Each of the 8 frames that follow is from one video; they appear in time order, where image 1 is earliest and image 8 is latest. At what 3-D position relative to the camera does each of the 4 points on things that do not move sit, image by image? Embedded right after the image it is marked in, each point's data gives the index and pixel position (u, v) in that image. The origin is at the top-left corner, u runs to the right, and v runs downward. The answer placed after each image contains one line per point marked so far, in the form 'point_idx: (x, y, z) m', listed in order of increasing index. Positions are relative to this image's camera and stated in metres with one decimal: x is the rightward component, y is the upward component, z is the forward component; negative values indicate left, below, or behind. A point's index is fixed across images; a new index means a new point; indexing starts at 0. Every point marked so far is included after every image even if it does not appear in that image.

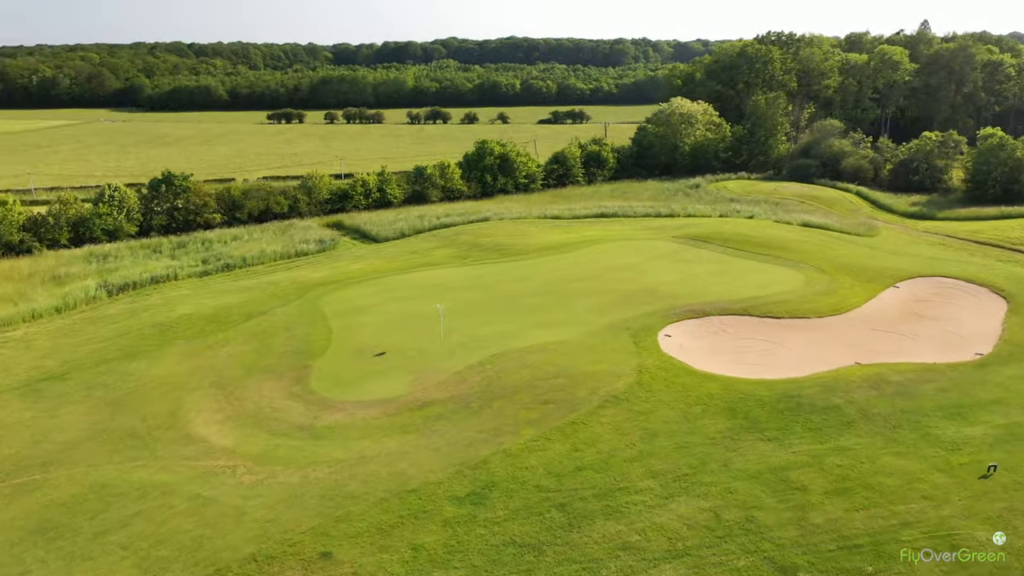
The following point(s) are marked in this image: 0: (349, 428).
0: (-3.5, -3.0, +17.3) m
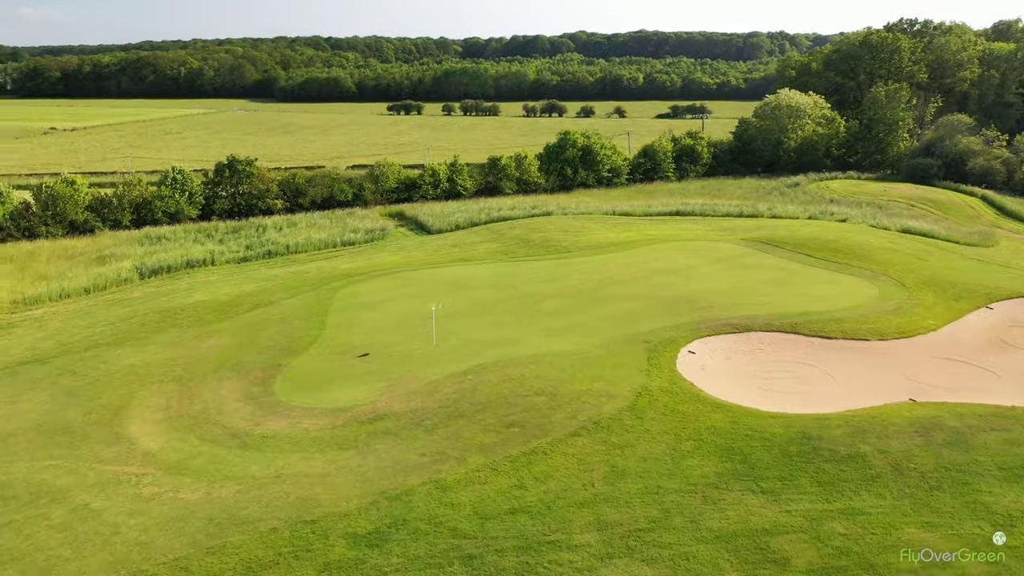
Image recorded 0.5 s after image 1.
0: (-4.4, -2.9, +15.5) m
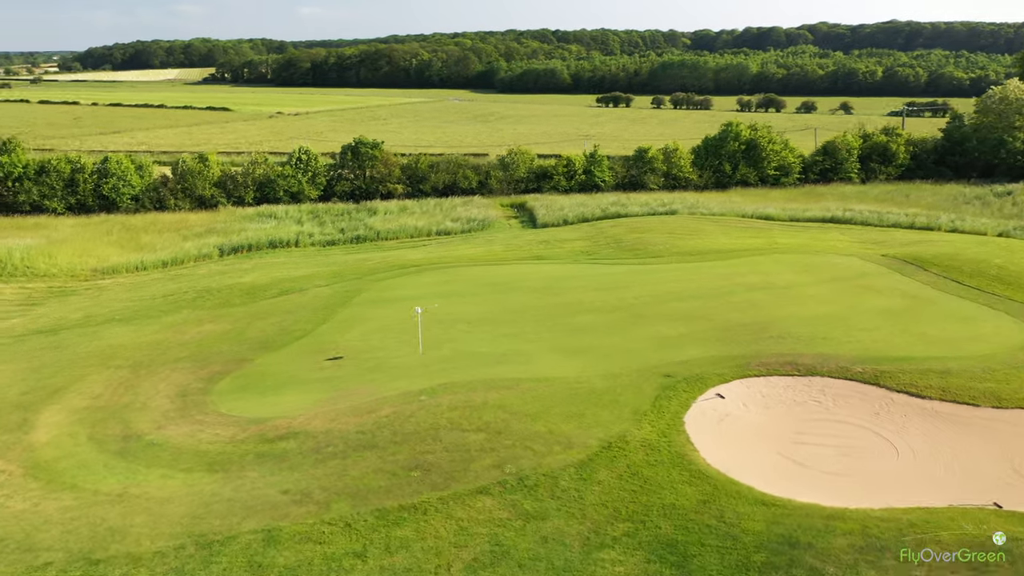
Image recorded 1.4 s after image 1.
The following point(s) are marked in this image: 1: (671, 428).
0: (-5.7, -2.6, +13.5) m
1: (+2.7, -2.4, +14.1) m
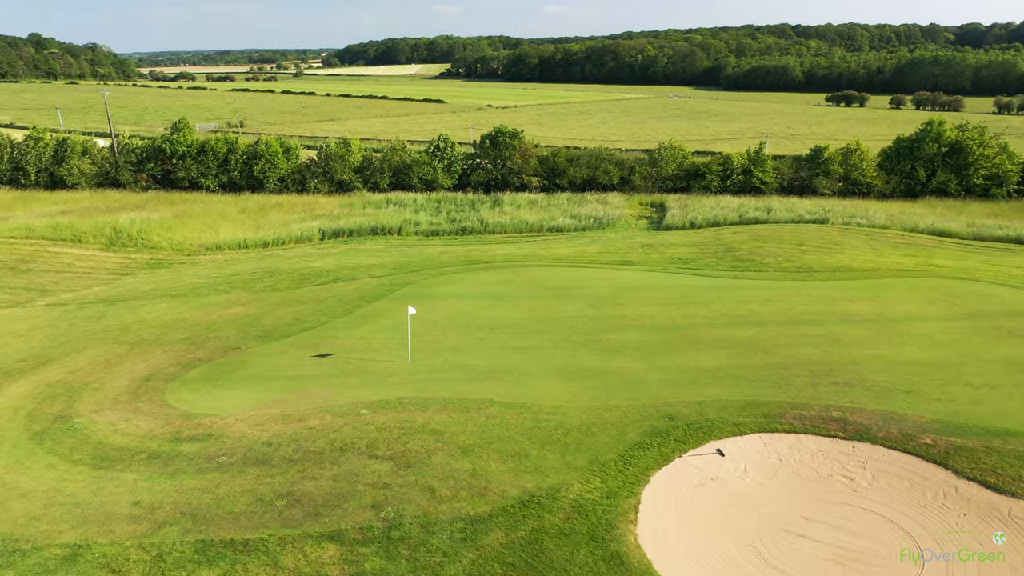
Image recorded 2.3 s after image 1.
0: (-6.8, -2.3, +12.8) m
1: (+1.5, -2.7, +11.1) m
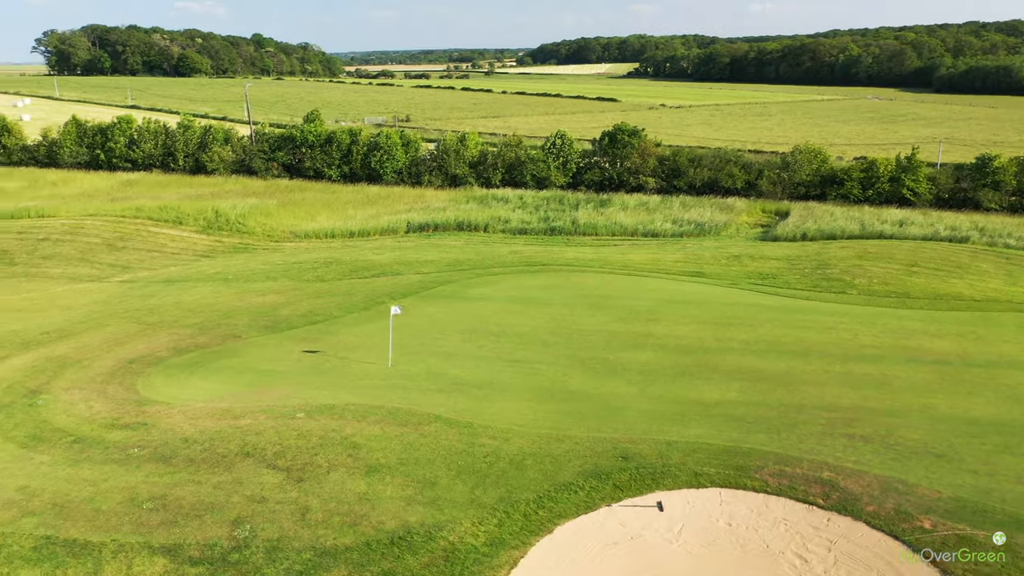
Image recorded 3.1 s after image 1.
0: (-7.6, -1.9, +12.9) m
1: (+0.1, -2.9, +9.5) m
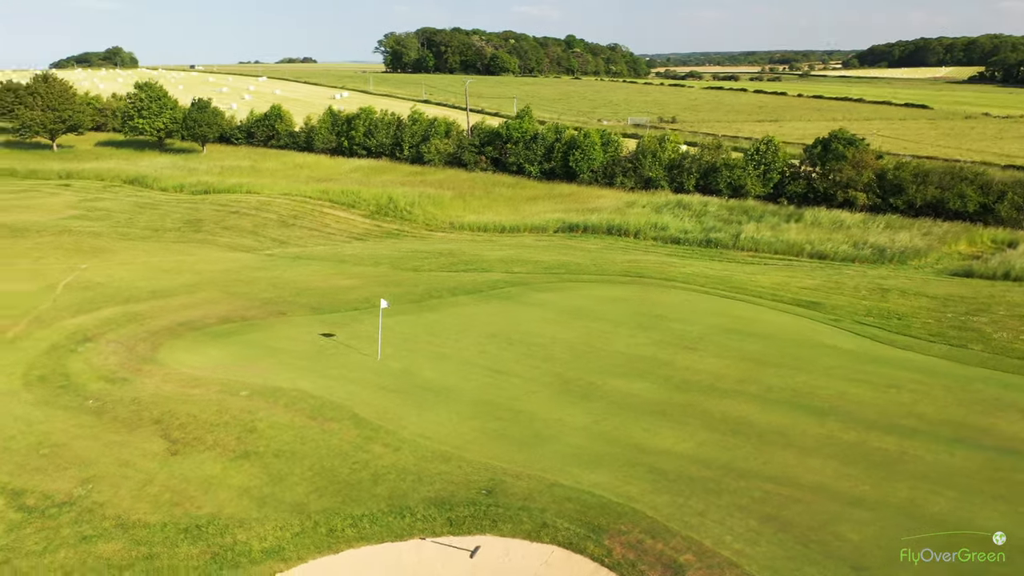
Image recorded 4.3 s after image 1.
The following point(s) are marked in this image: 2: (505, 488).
0: (-8.1, -1.2, +14.9) m
1: (-2.3, -2.8, +9.0) m
2: (0.0, -2.4, +10.1) m
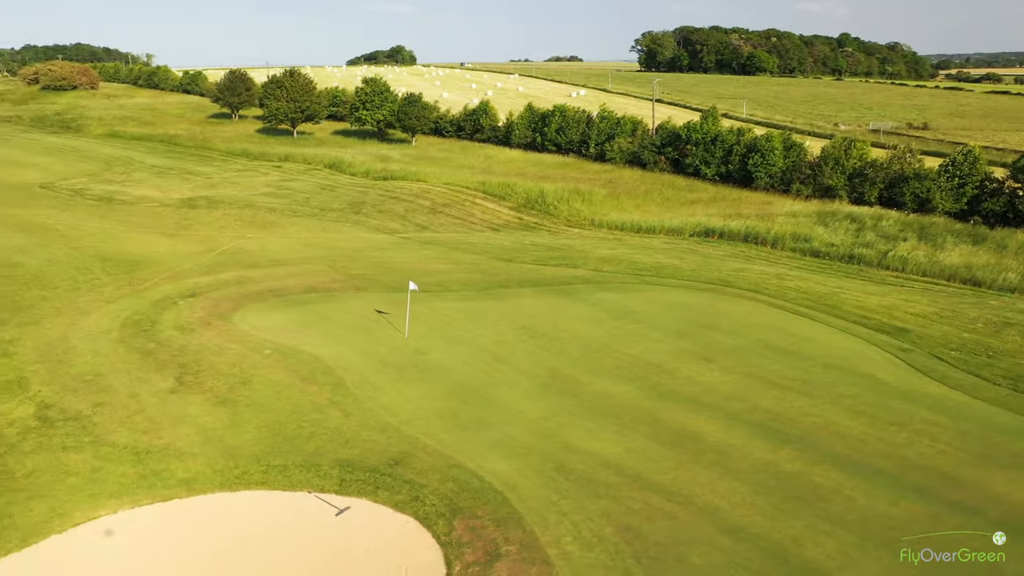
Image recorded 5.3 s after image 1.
0: (-7.5, -0.4, +17.6) m
1: (-3.8, -2.4, +10.3) m
2: (-1.2, -2.3, +10.7) m
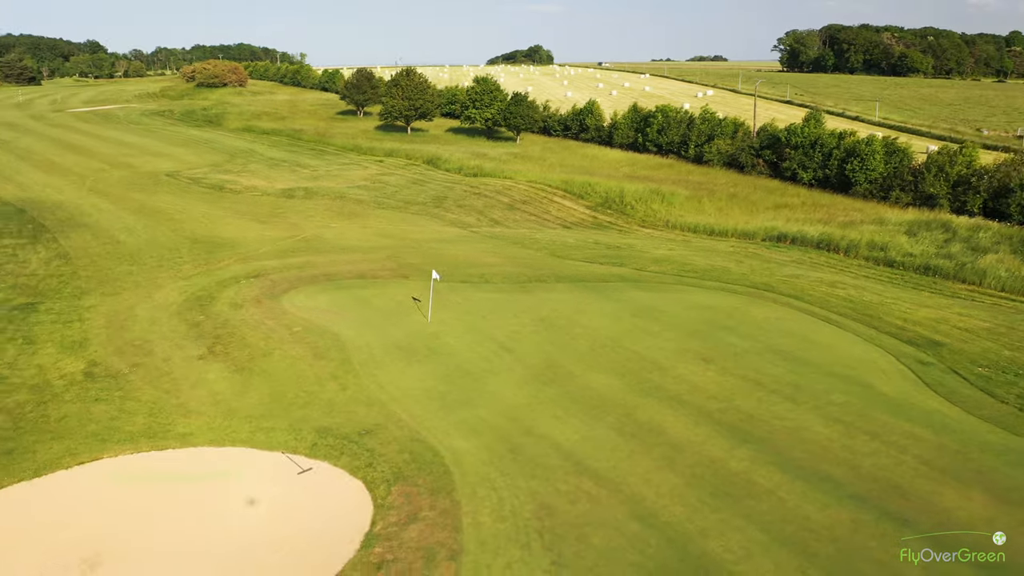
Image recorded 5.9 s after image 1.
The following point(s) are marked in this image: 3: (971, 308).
0: (-6.7, +0.1, +19.4) m
1: (-4.4, -2.1, +11.6) m
2: (-1.8, -2.1, +11.6) m
3: (+11.1, -0.5, +19.8) m
